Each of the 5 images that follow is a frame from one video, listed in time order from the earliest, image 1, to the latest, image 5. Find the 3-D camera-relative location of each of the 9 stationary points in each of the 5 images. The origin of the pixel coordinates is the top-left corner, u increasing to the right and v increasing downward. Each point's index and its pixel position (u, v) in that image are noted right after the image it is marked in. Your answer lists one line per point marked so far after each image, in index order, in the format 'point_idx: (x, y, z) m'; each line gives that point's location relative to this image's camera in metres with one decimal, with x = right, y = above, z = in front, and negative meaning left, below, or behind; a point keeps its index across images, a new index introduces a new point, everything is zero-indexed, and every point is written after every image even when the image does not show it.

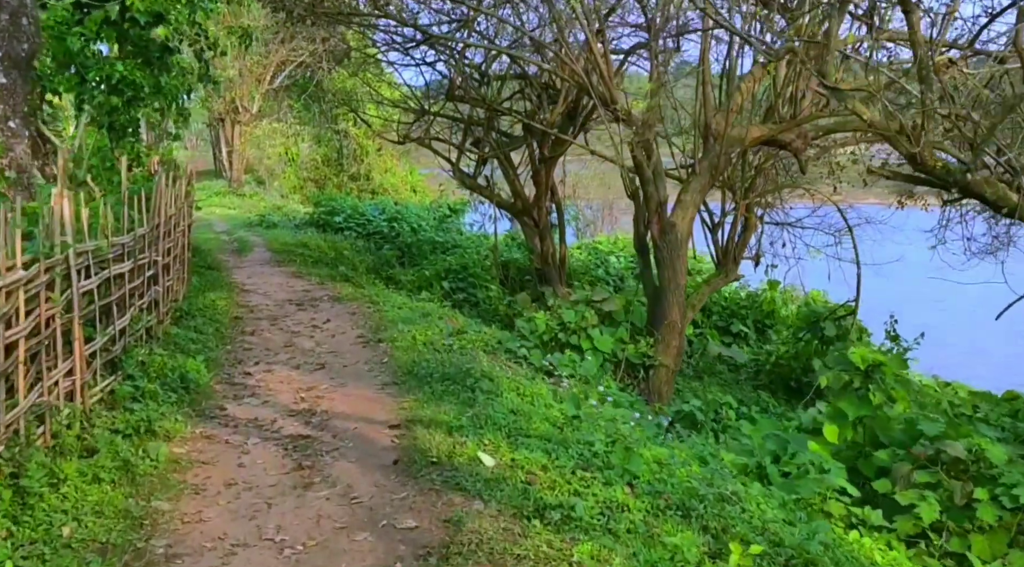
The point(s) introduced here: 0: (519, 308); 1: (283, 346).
0: (+0.3, -0.4, +10.8) m
1: (-1.8, -0.5, +7.3) m
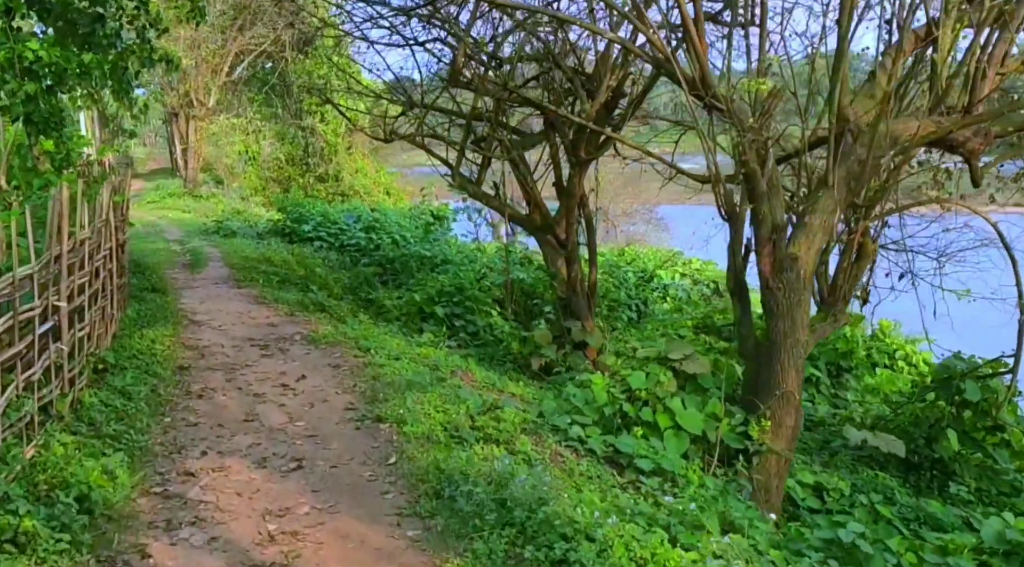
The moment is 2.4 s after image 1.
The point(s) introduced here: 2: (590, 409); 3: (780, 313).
0: (+0.5, -0.7, +8.9) m
1: (-1.5, -0.8, +5.2) m
2: (+0.5, -0.8, +5.9) m
3: (+1.7, -0.2, +6.0) m
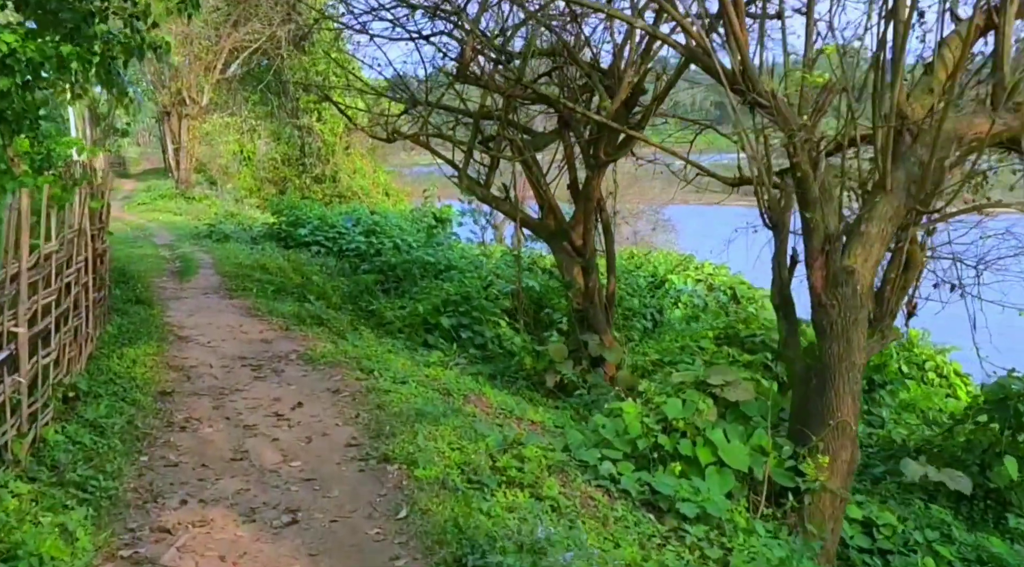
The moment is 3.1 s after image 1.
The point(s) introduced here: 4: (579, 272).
0: (+0.6, -0.8, +8.2) m
1: (-1.4, -0.9, +4.6) m
2: (+0.6, -0.9, +5.3) m
3: (+1.8, -0.3, +5.4) m
4: (+0.6, +0.1, +8.4) m
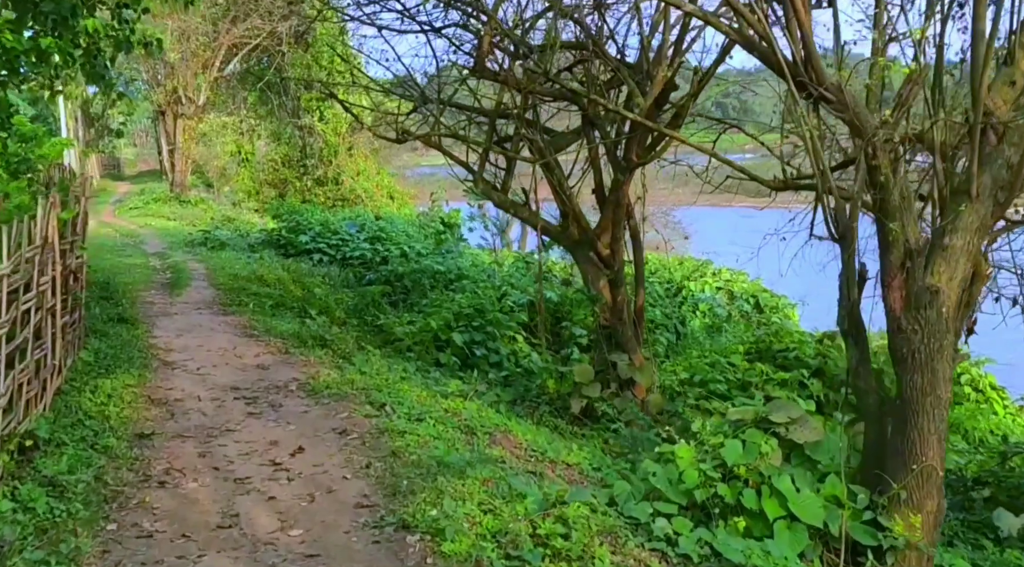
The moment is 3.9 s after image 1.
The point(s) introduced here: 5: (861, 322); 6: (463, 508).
0: (+0.7, -1.0, +7.5) m
1: (-1.2, -1.0, +3.8) m
2: (+0.8, -1.0, +4.5) m
3: (+2.0, -0.4, +4.6) m
4: (+0.8, 0.0, +7.6) m
5: (+1.9, -0.2, +5.1) m
6: (-0.2, -0.9, +3.8) m
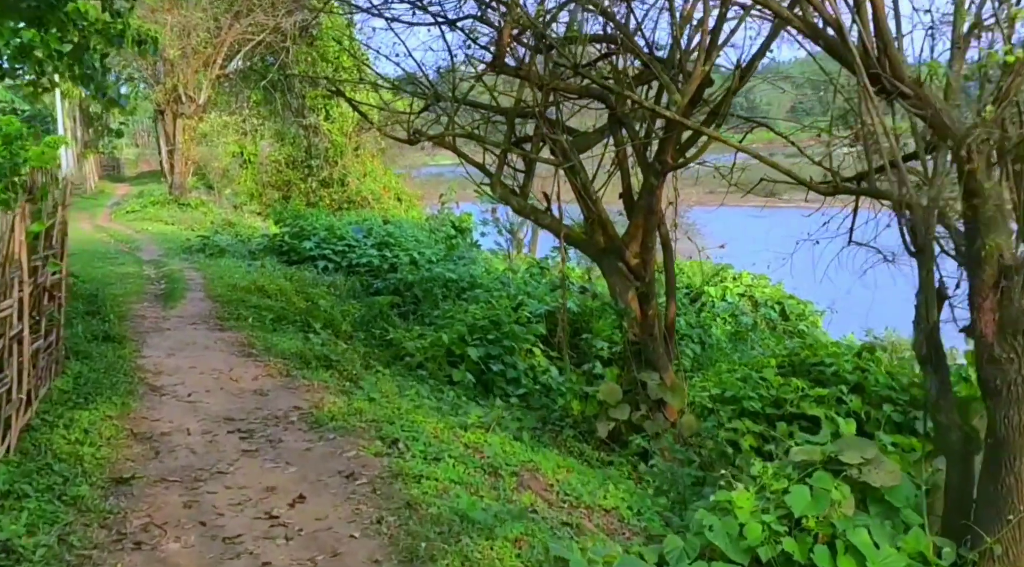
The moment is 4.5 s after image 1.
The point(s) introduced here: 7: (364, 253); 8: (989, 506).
0: (+0.9, -1.0, +6.8) m
1: (-1.1, -1.1, +3.2) m
2: (+0.9, -1.1, +3.9) m
3: (+2.2, -0.5, +4.0) m
4: (+0.9, -0.1, +7.0) m
5: (+2.1, -0.3, +4.5) m
6: (-0.1, -1.0, +3.1) m
7: (-1.8, +0.4, +11.5) m
8: (+2.1, -1.0, +4.1) m
